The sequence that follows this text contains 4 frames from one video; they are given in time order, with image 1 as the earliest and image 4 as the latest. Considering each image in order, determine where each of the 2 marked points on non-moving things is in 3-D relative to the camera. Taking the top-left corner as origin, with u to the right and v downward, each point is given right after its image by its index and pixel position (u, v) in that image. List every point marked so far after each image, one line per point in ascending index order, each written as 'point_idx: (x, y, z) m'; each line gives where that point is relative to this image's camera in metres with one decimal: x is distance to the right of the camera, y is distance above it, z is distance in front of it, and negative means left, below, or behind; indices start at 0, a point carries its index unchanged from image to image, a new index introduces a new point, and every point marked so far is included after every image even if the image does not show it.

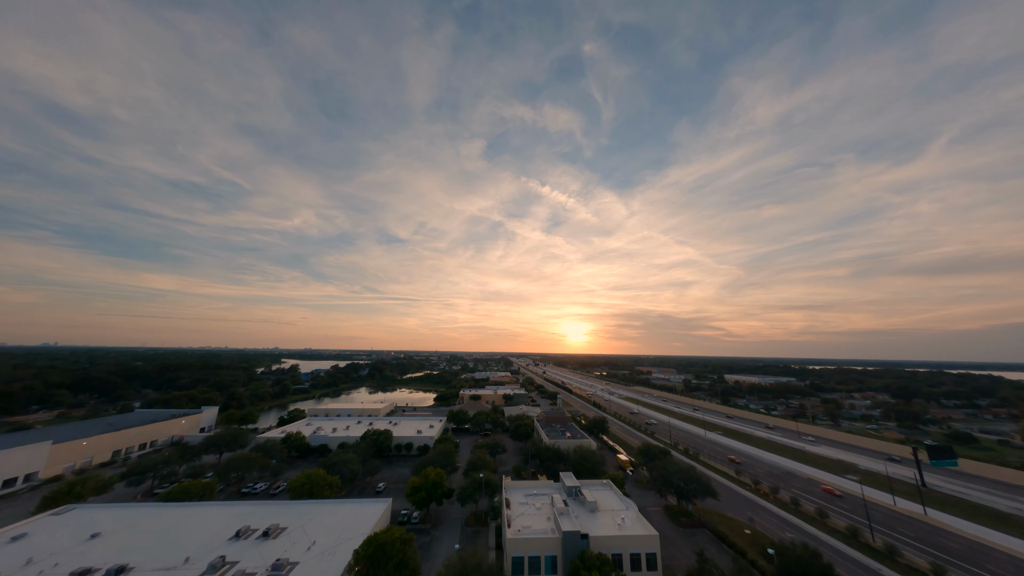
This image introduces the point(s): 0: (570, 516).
0: (+2.7, -10.5, +15.1) m
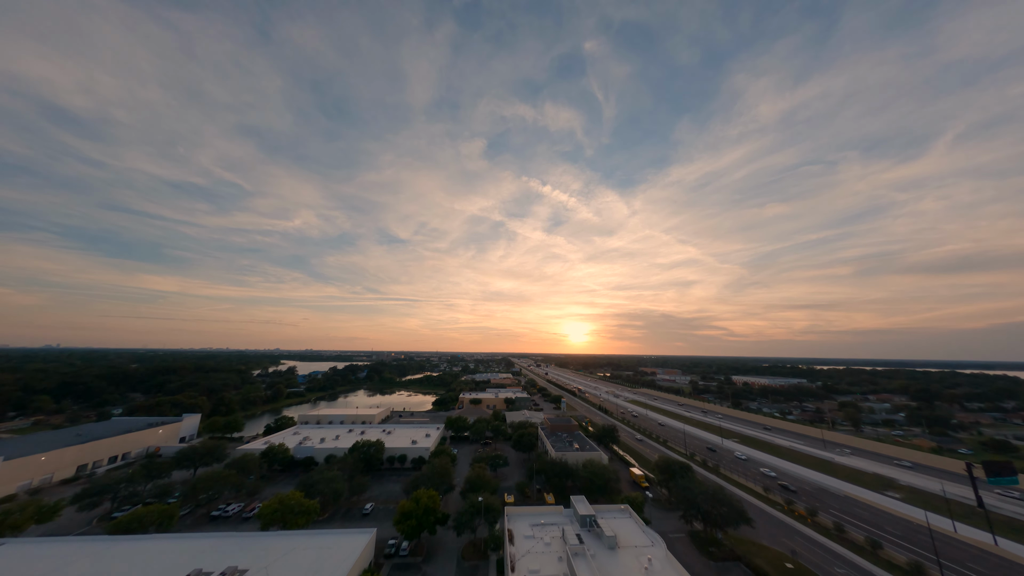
0: (+2.9, -10.3, +12.5) m
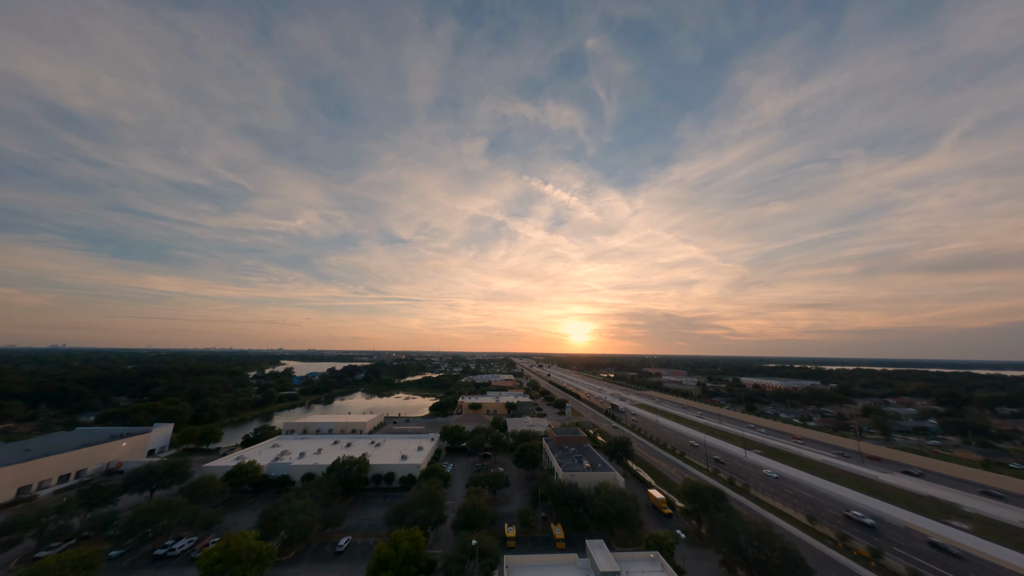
0: (+2.9, -10.0, +9.2) m
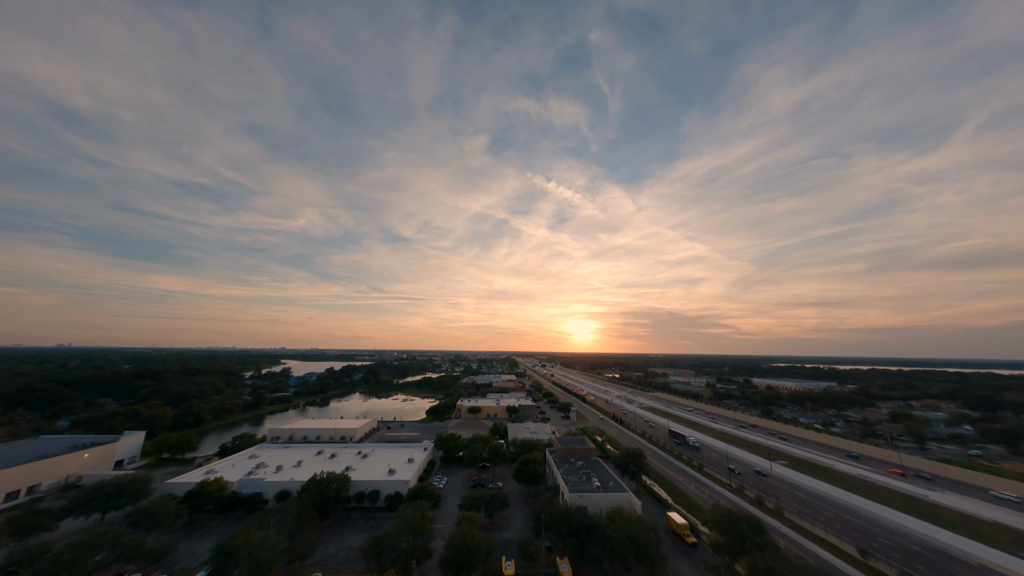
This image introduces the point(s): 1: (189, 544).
0: (+2.7, -9.7, +6.3) m
1: (-17.5, -13.8, +17.9) m
